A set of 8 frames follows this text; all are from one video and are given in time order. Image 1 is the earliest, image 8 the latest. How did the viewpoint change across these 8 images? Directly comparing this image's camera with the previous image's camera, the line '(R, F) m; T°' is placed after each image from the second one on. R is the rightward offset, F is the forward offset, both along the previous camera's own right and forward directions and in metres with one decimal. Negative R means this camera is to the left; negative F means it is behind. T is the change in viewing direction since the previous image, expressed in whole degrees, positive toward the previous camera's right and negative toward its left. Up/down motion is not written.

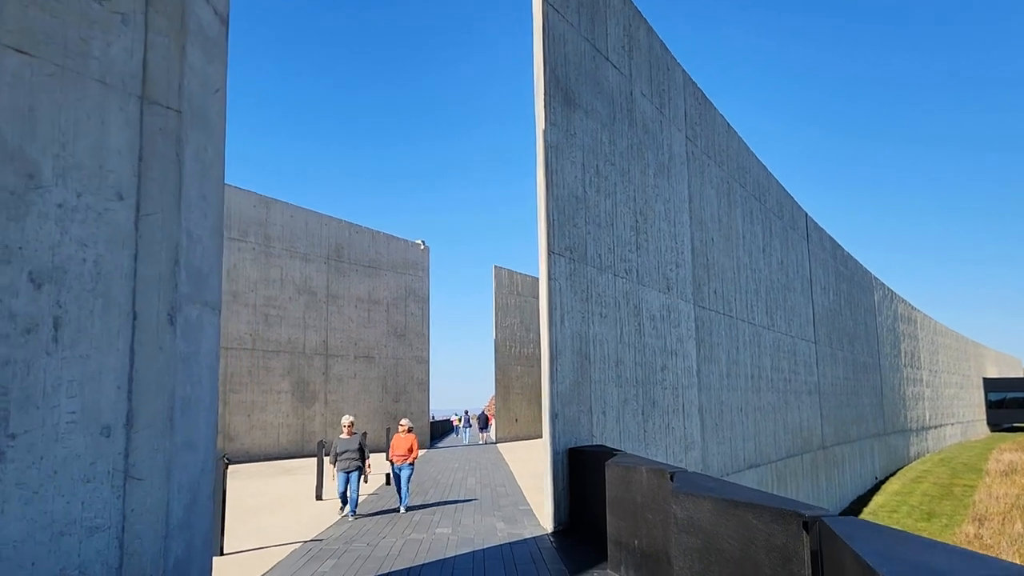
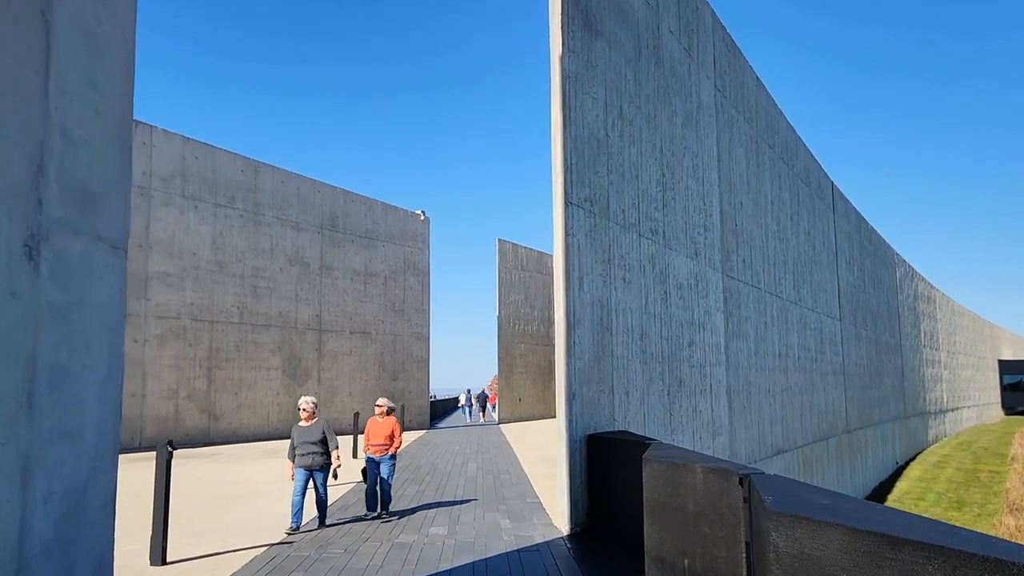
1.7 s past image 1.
(-0.1, +1.3) m; 0°
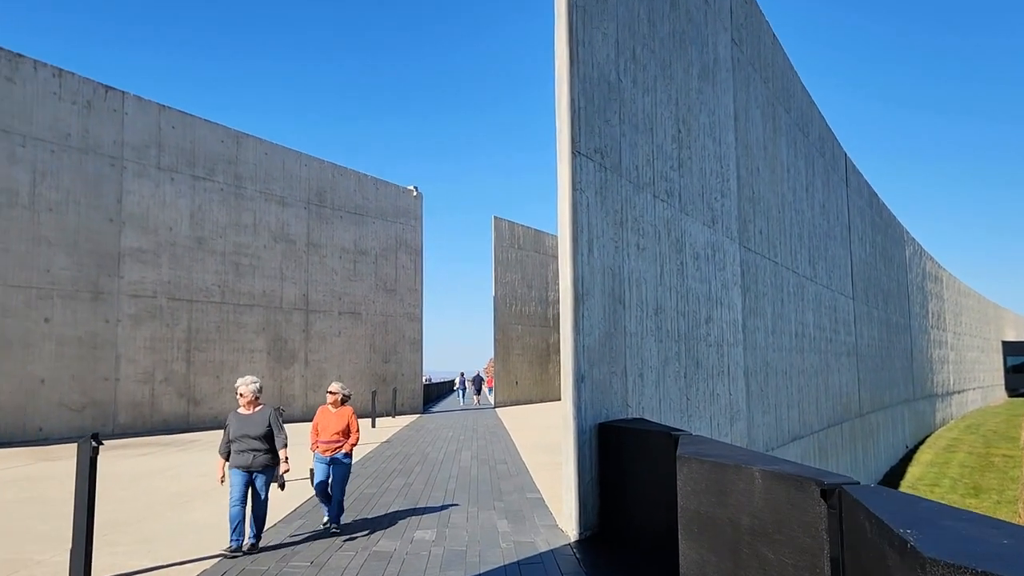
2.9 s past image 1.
(0.0, +1.0) m; 0°
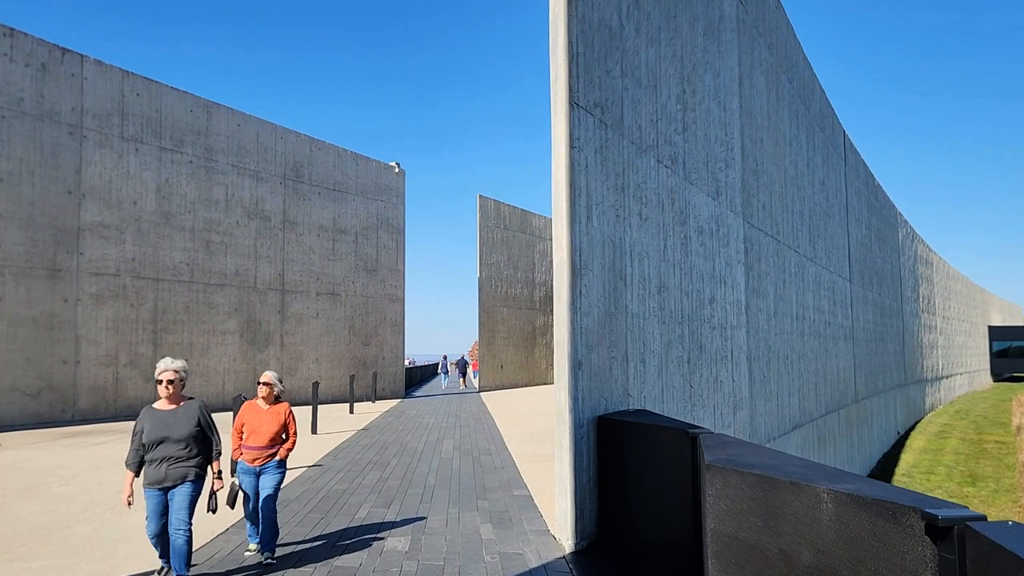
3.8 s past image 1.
(0.0, +0.8) m; +1°
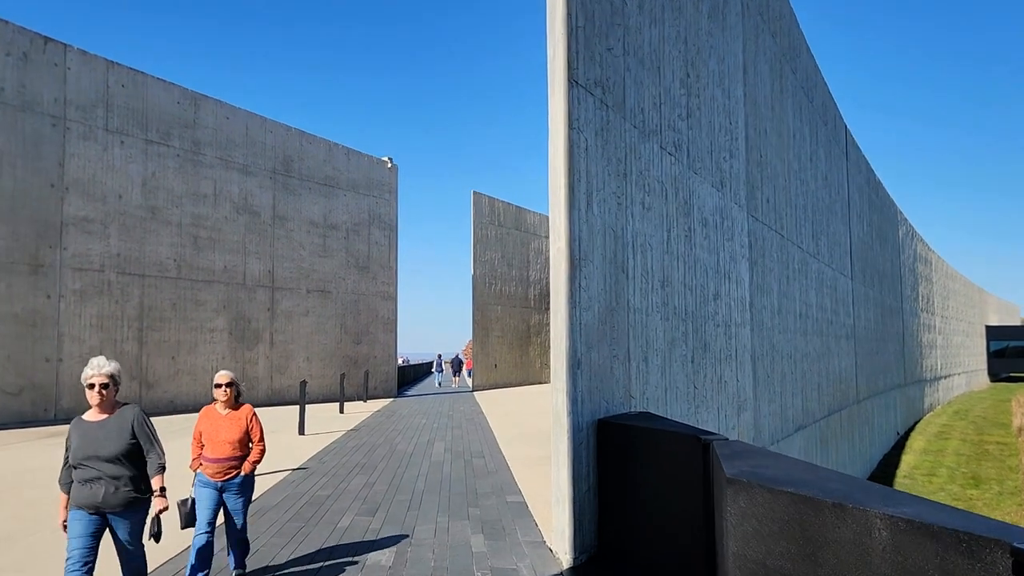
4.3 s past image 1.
(0.0, +0.4) m; 0°
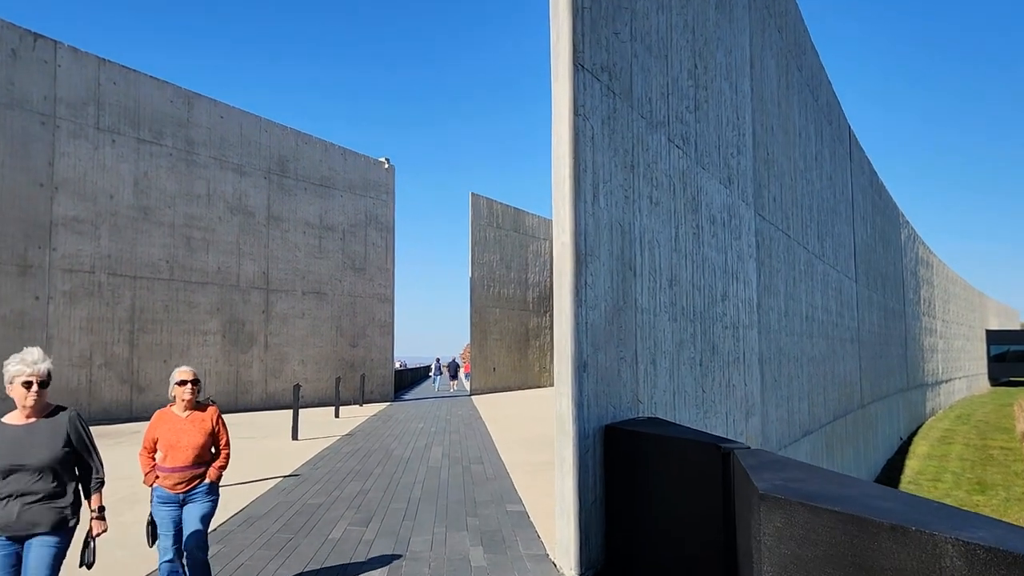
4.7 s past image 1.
(0.0, +0.3) m; 0°
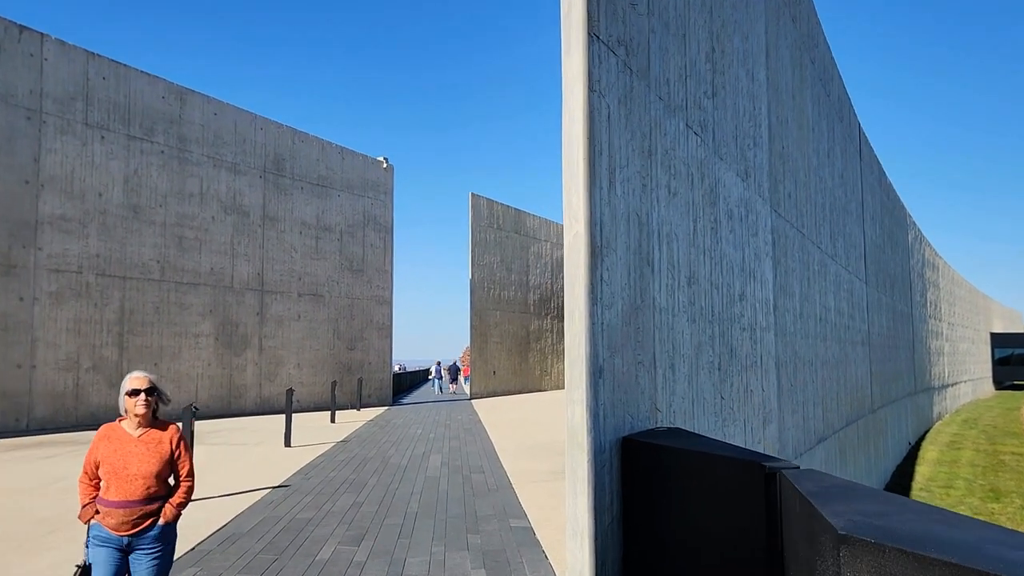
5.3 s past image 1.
(0.0, +0.5) m; 0°
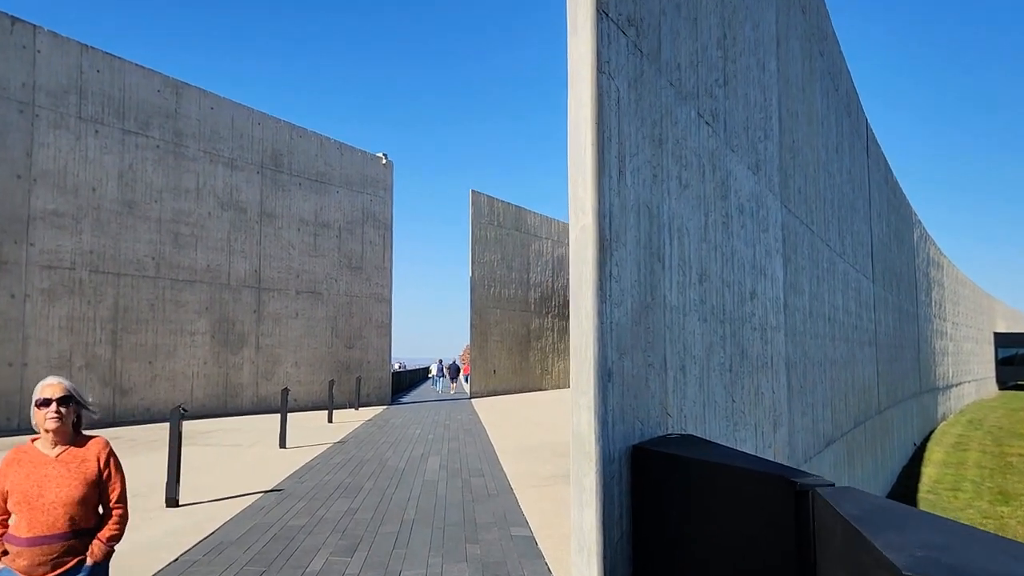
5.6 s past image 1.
(0.0, +0.3) m; 0°
